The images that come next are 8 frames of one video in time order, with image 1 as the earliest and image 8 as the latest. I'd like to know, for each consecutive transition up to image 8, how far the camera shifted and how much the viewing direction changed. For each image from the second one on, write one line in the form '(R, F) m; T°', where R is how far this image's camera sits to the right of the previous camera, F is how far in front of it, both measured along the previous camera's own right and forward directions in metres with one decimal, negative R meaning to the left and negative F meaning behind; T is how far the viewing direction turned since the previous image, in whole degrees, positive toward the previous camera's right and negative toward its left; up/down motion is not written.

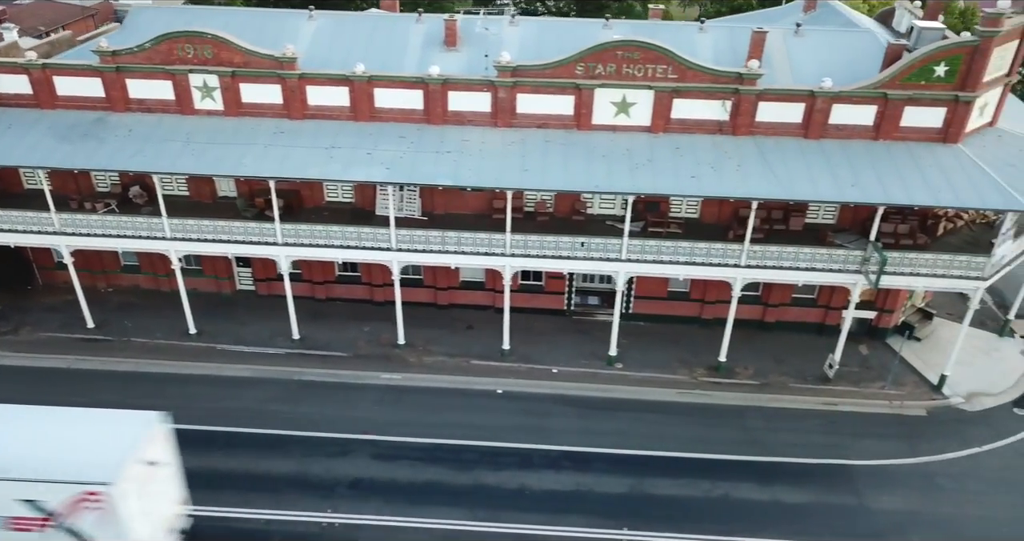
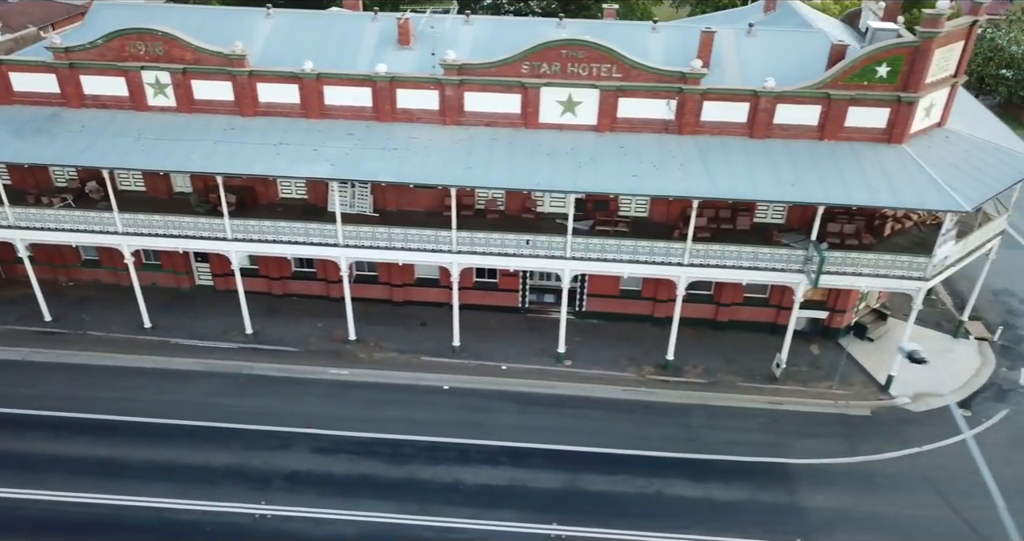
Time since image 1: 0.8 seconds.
(+1.8, -0.2) m; -1°
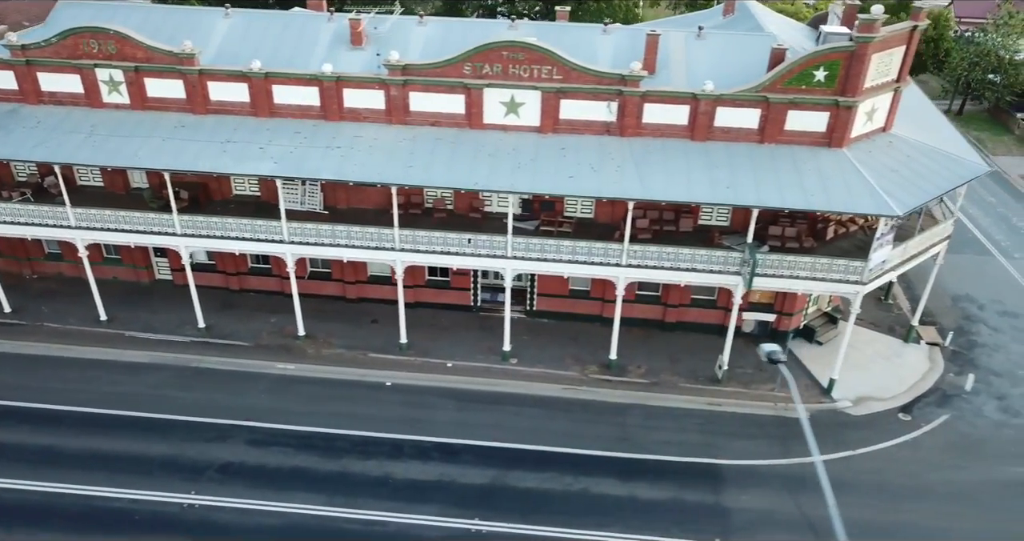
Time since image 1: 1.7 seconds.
(+2.2, -0.2) m; -1°
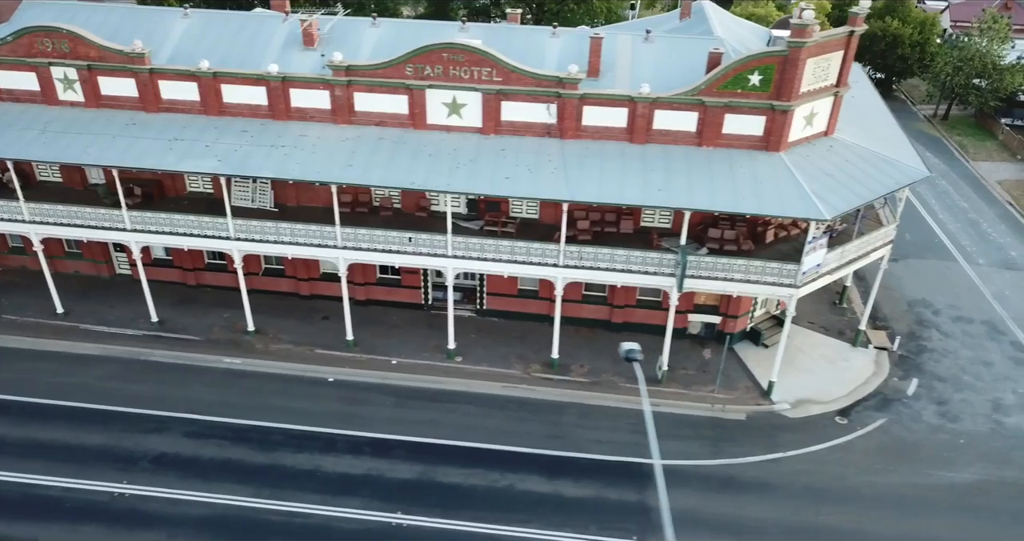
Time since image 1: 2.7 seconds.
(+2.2, -0.3) m; -1°
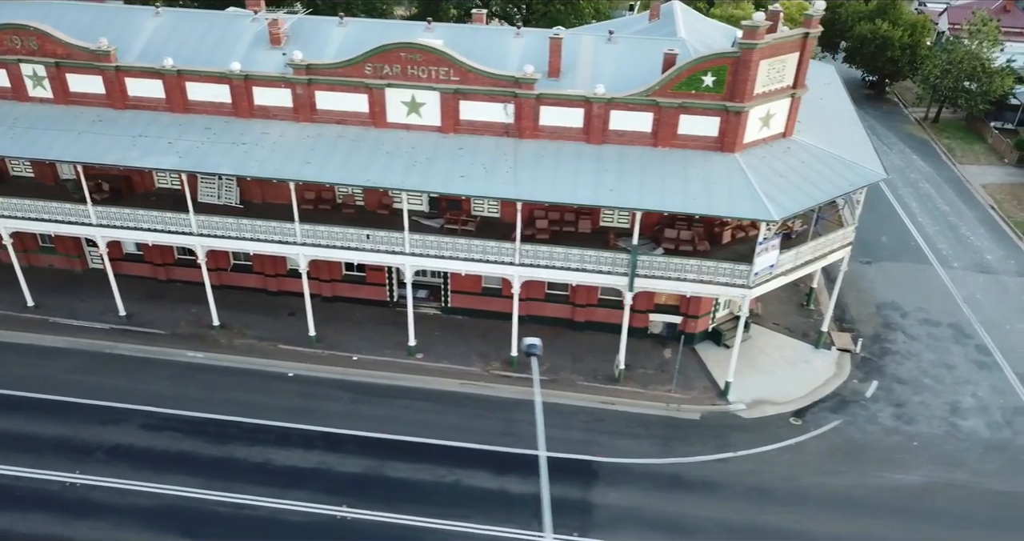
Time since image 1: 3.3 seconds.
(+1.7, -0.2) m; -1°
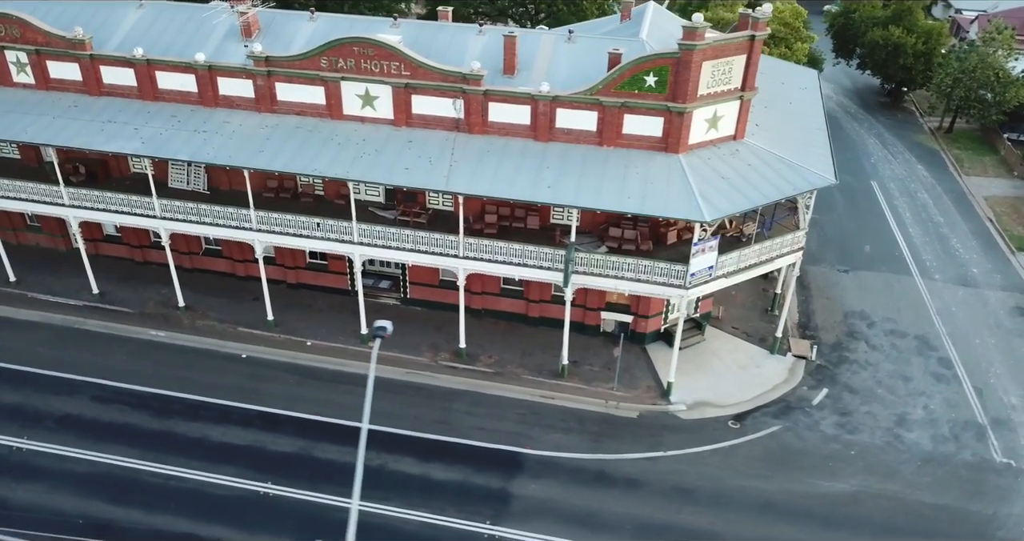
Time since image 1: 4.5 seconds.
(+3.1, -0.3) m; -3°
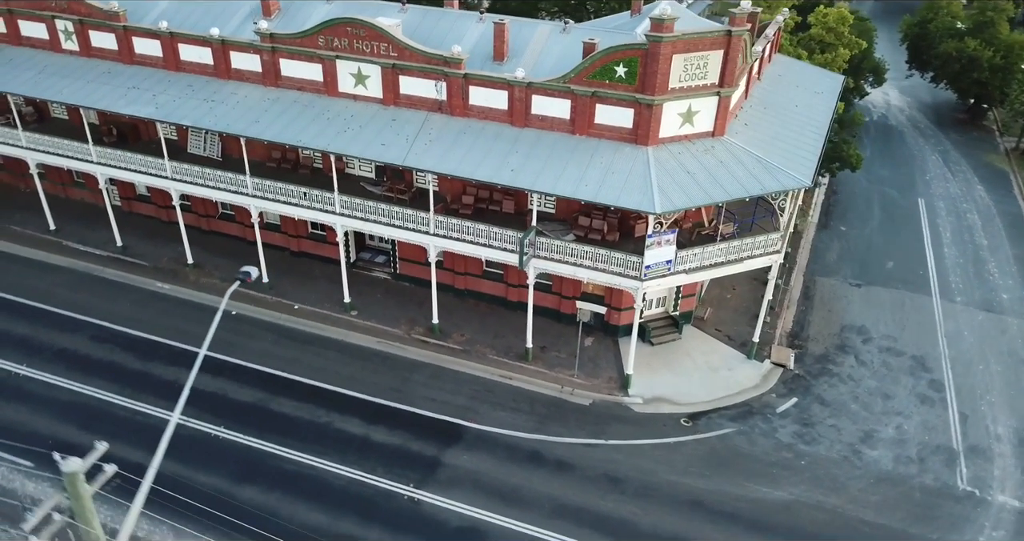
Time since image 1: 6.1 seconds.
(+4.1, -0.3) m; -7°
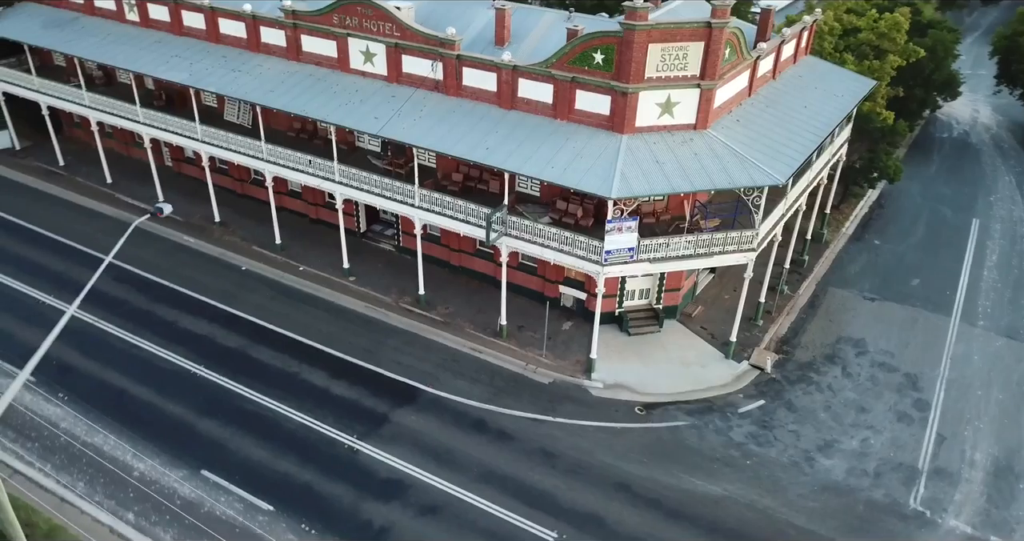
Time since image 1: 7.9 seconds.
(+4.2, -0.5) m; -8°
